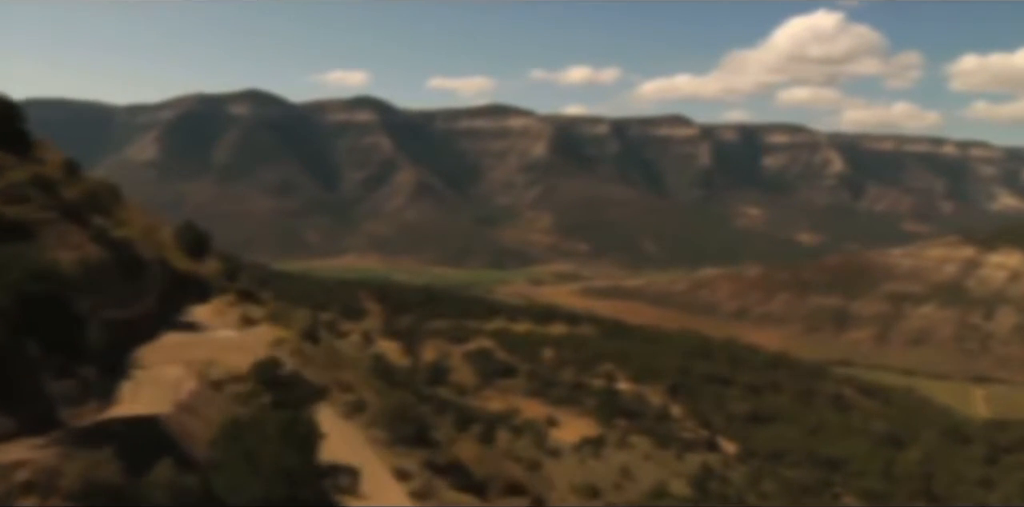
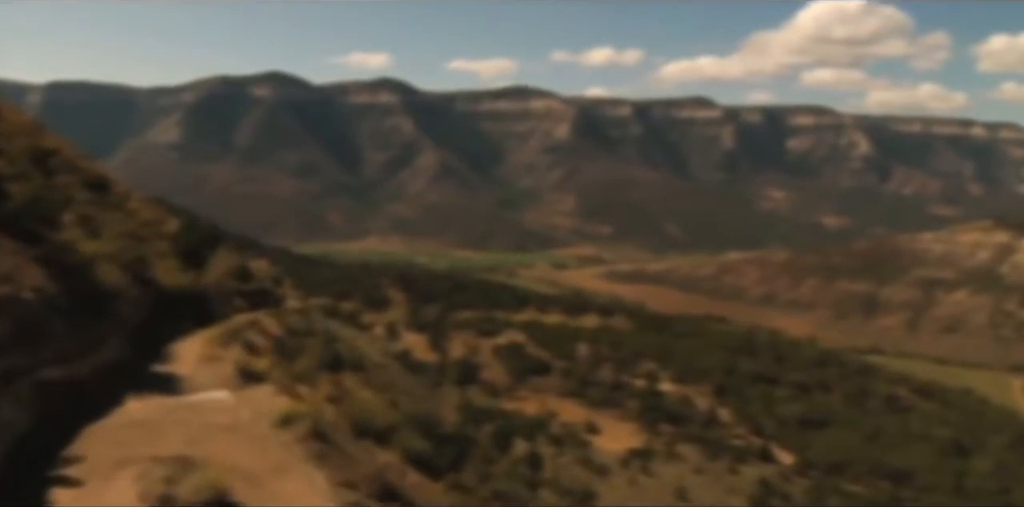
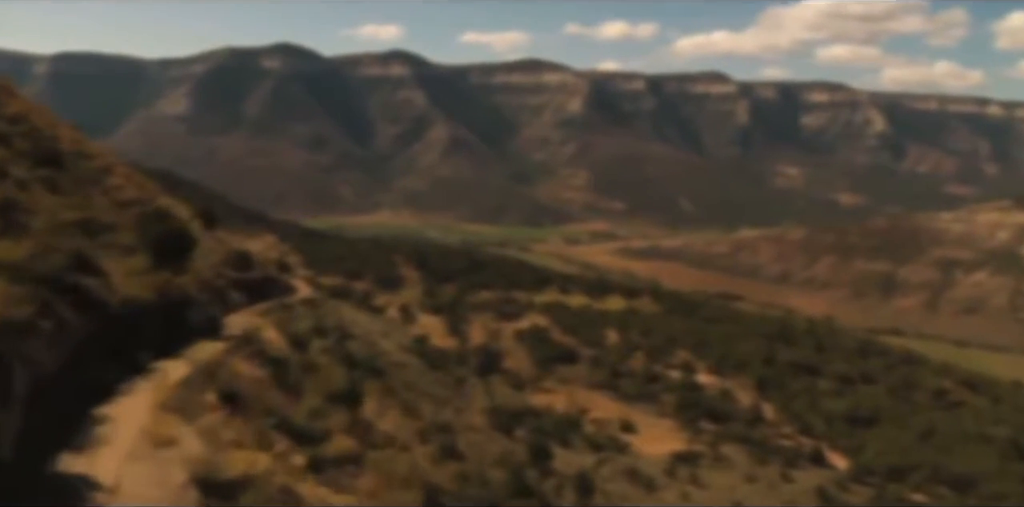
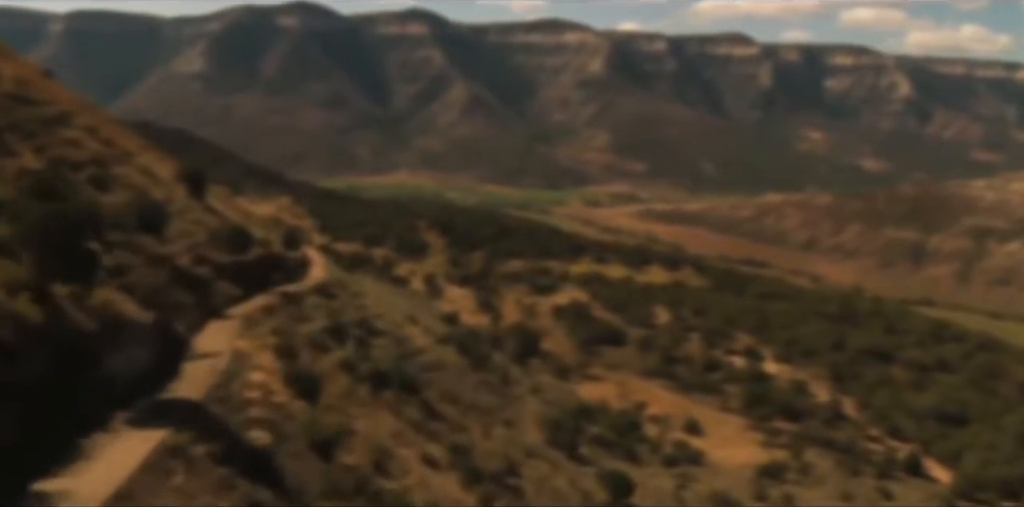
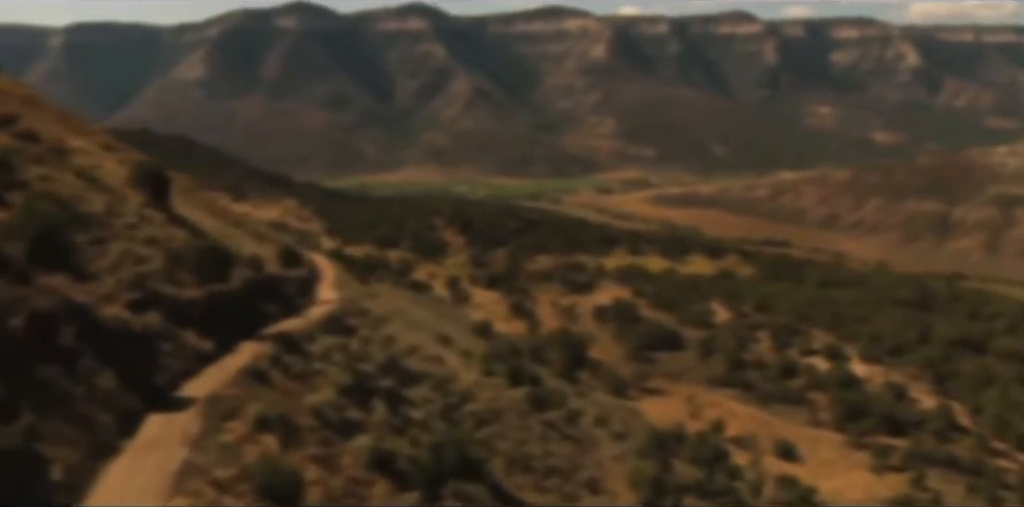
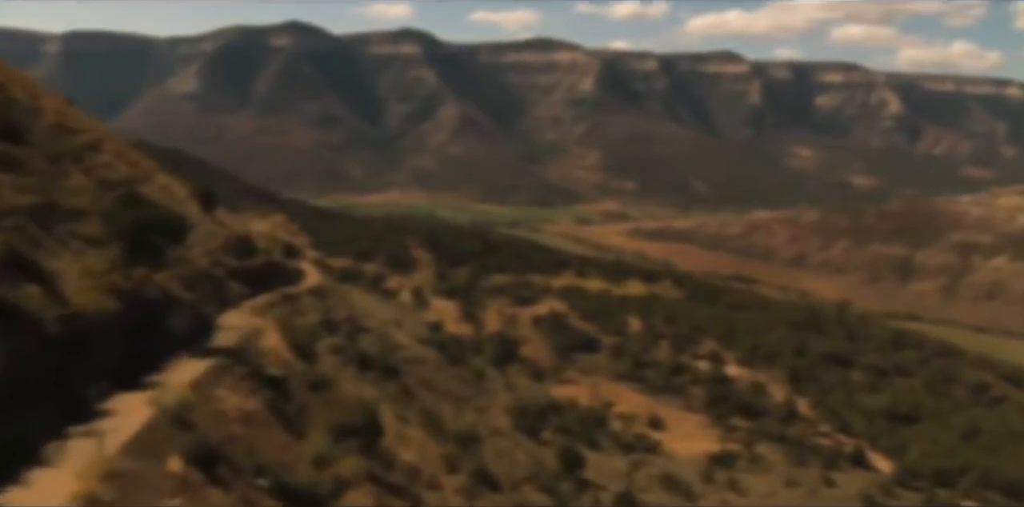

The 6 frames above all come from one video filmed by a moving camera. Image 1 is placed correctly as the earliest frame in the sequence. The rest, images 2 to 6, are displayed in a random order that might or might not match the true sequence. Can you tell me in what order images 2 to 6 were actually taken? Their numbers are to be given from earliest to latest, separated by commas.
2, 3, 6, 4, 5
